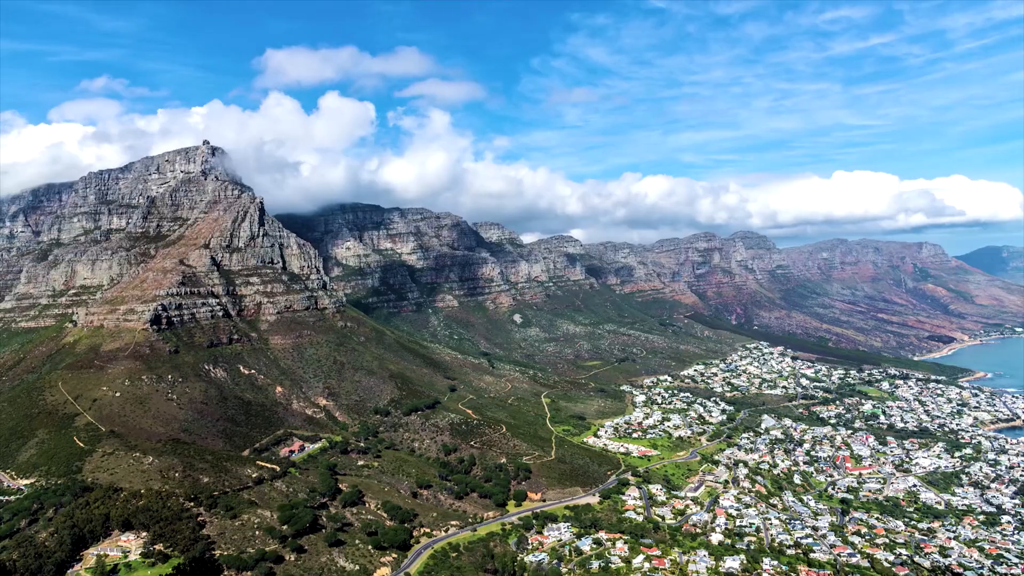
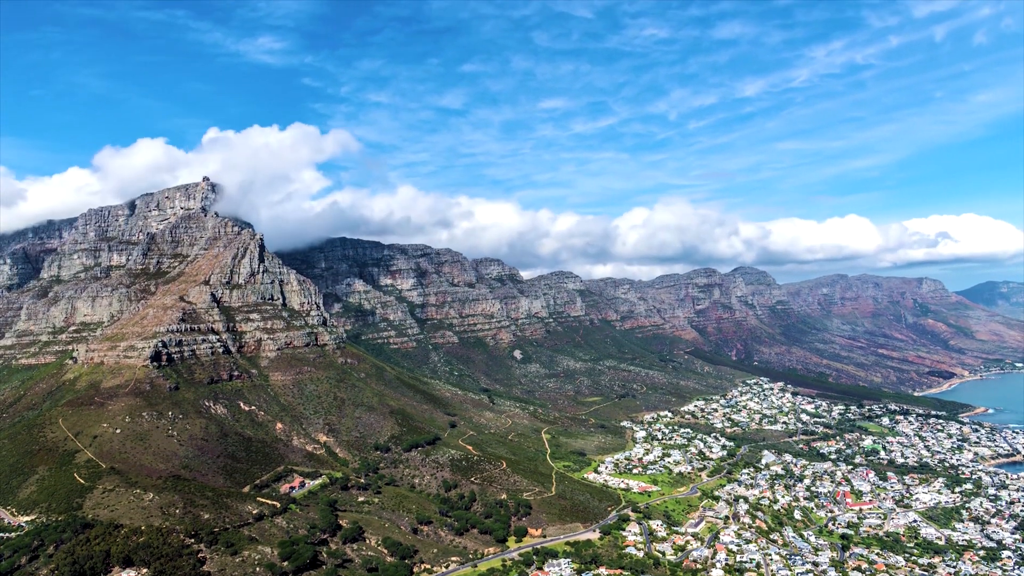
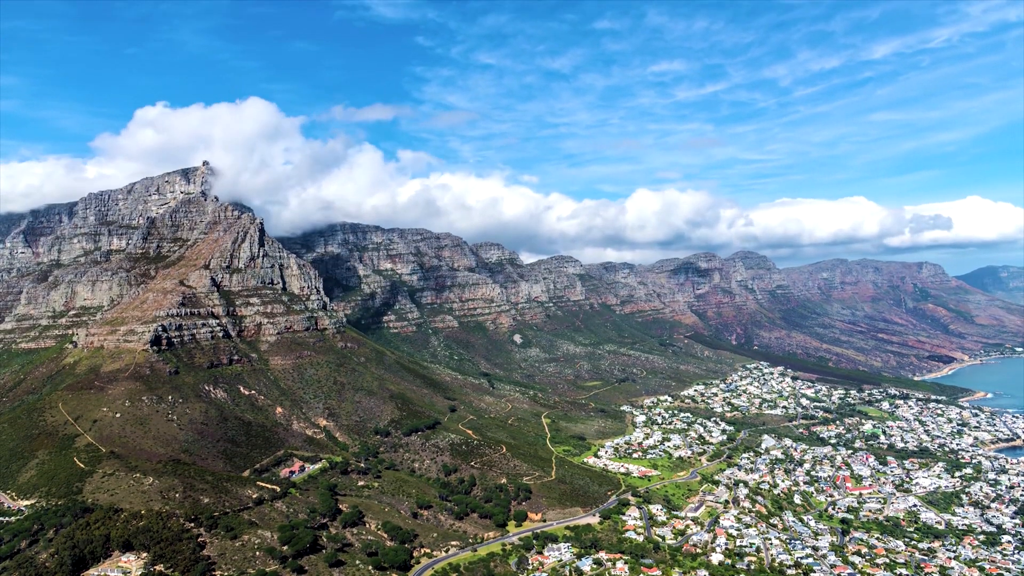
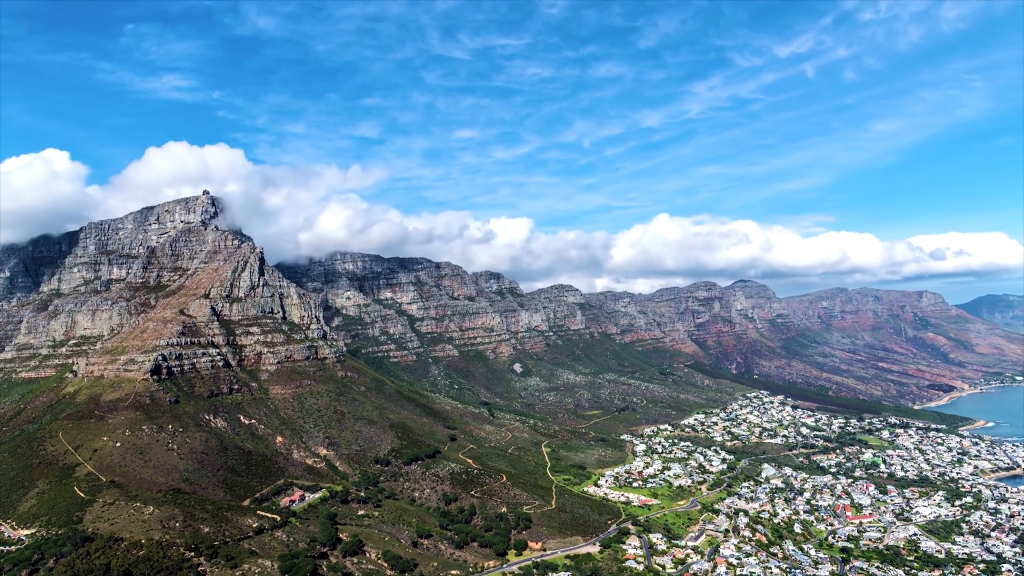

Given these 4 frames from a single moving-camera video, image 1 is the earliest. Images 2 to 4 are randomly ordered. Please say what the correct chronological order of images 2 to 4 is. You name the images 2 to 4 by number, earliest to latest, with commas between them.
3, 2, 4
